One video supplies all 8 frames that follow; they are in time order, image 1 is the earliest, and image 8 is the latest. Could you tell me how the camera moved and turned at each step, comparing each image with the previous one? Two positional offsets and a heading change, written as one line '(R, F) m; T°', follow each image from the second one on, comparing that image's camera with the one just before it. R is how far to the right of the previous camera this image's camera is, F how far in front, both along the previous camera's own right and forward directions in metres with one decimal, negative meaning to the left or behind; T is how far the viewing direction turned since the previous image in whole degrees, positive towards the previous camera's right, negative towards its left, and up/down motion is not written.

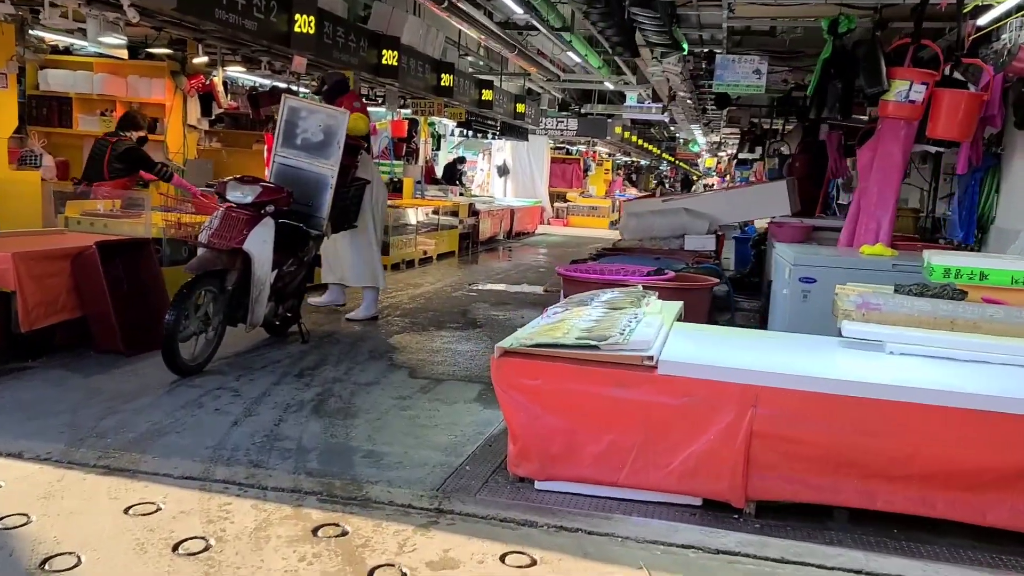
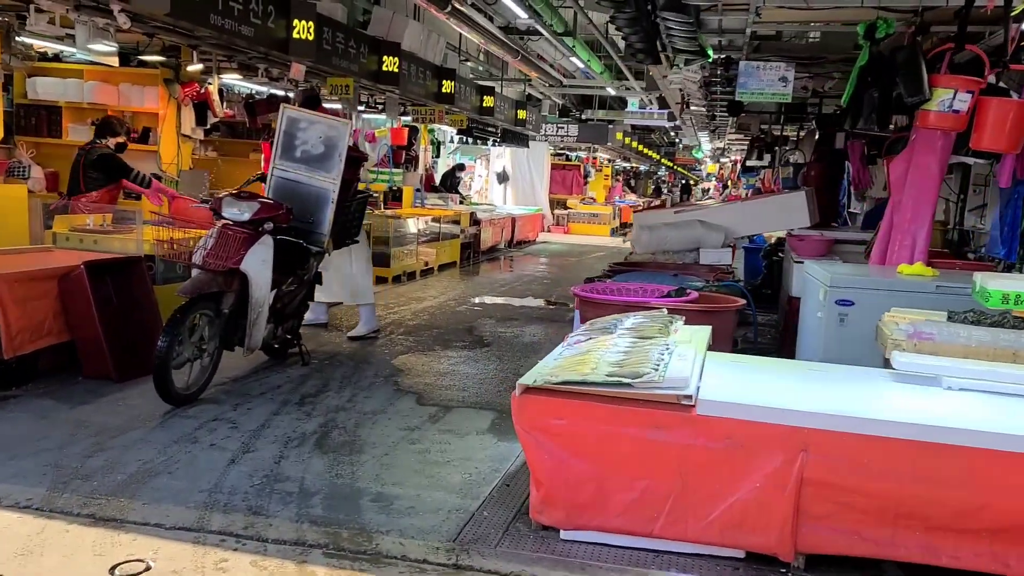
(-0.1, +0.3) m; 0°
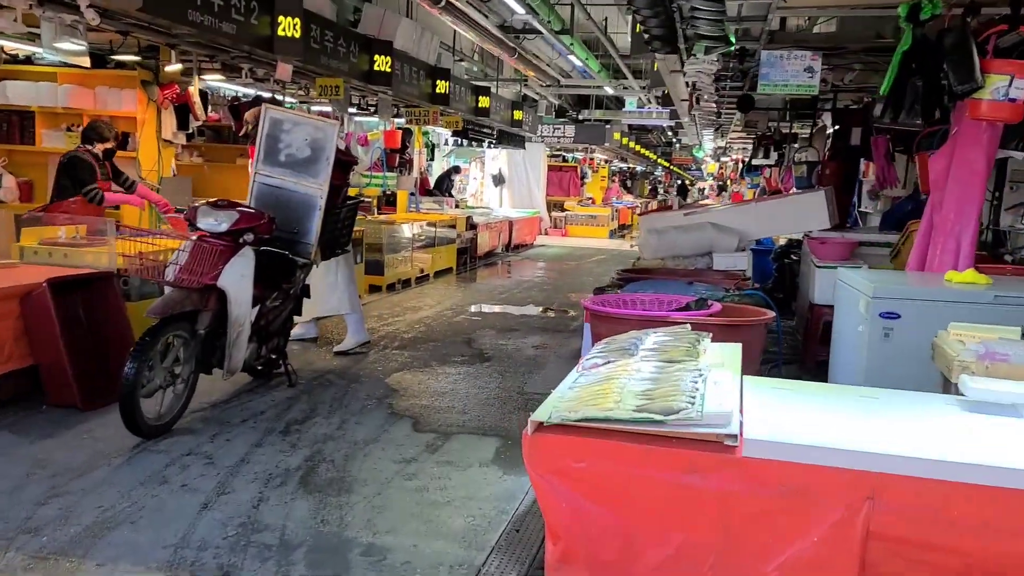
(0.0, +0.4) m; 0°
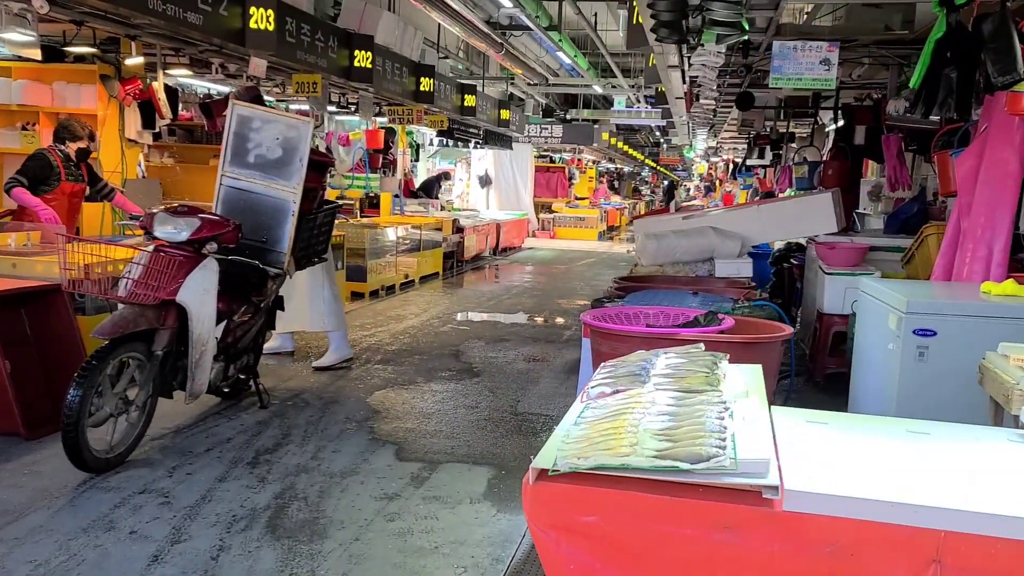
(0.0, +0.4) m; +1°
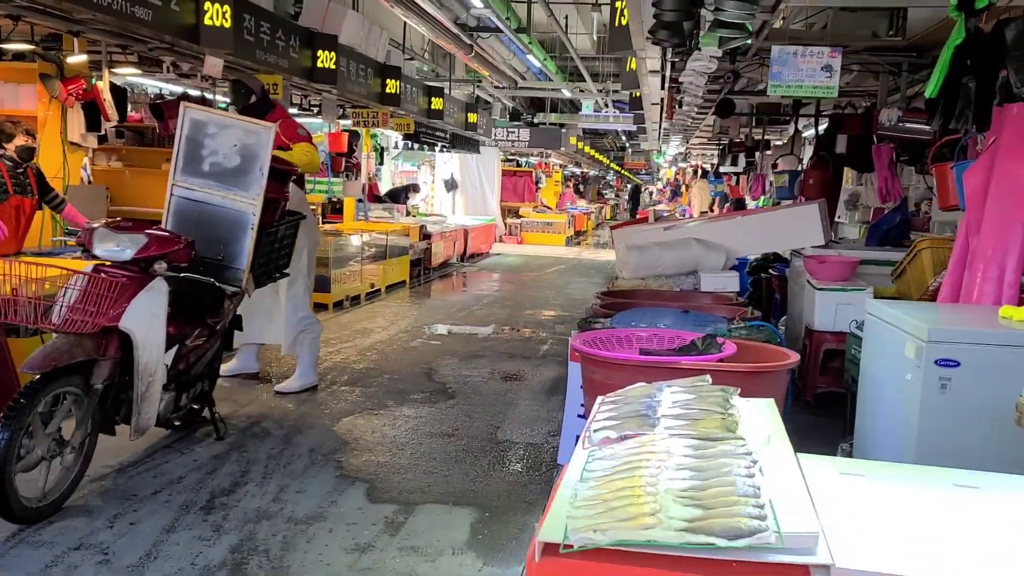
(-0.1, +0.3) m; +3°
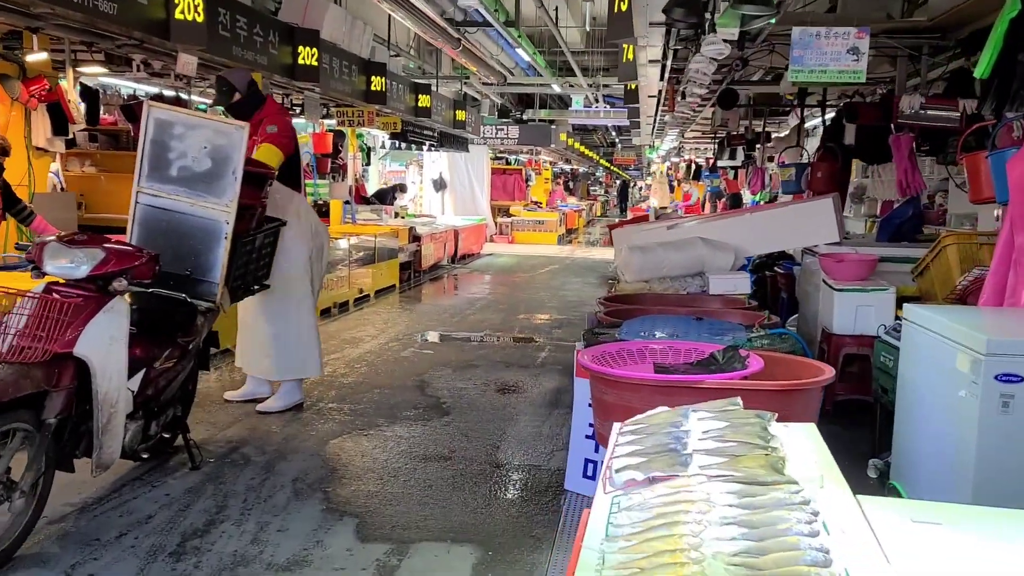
(0.0, +0.3) m; +1°
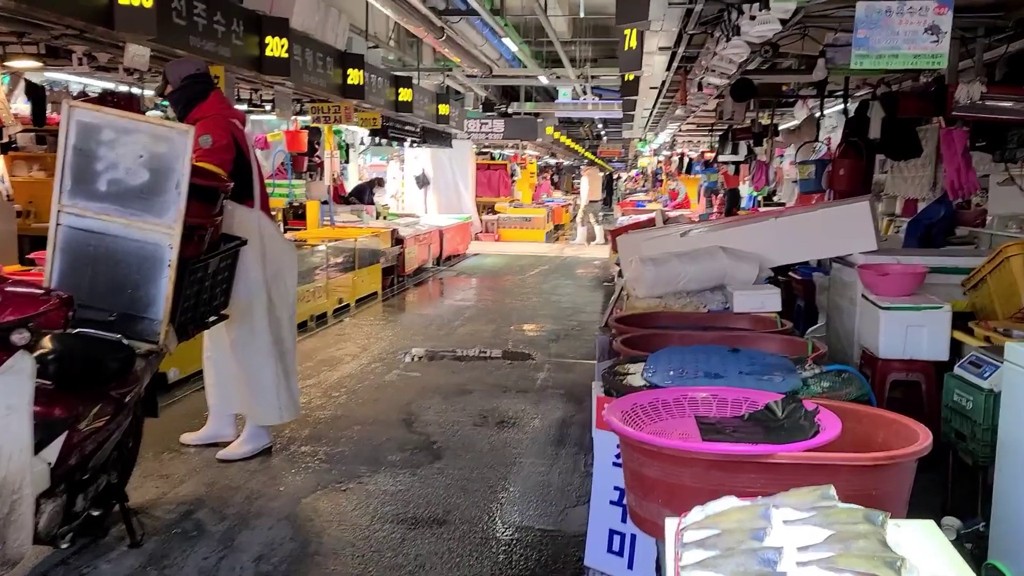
(-0.1, +0.6) m; +1°
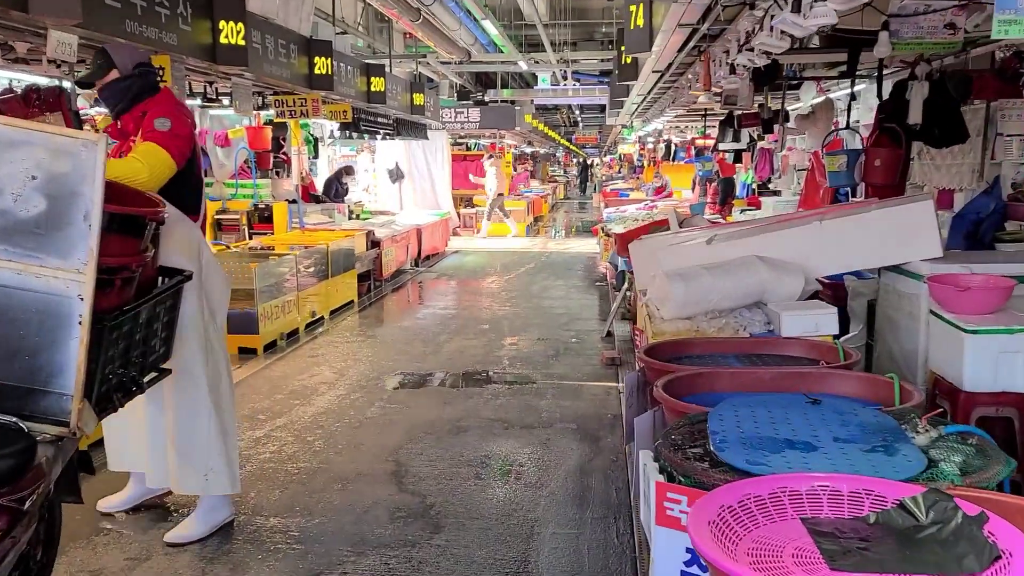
(-0.1, +0.7) m; +2°
